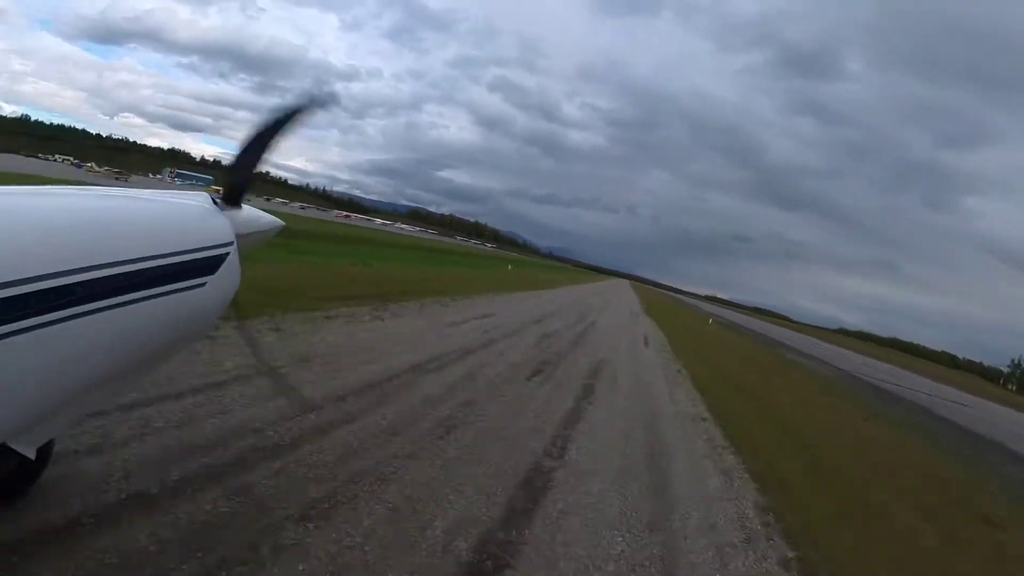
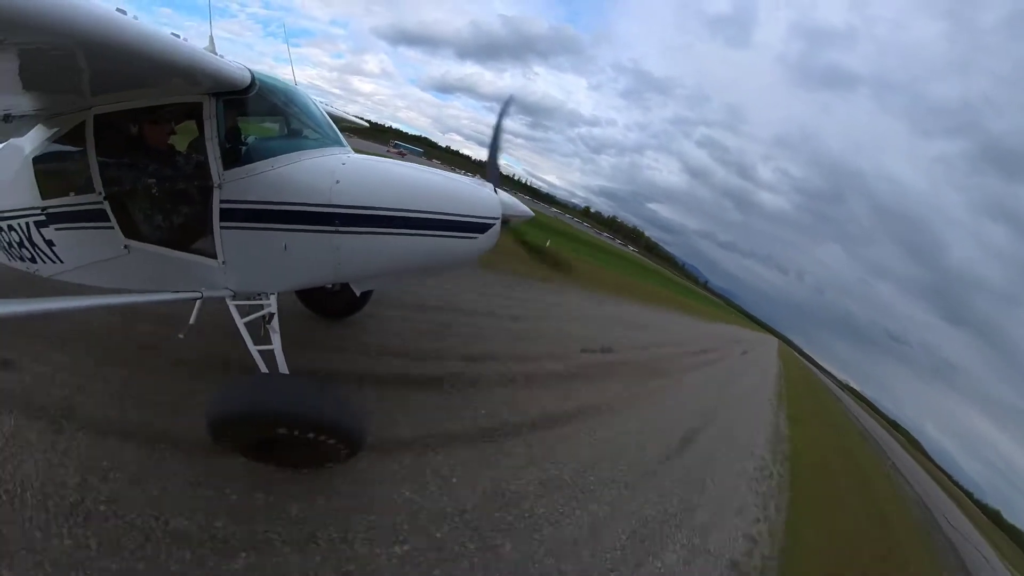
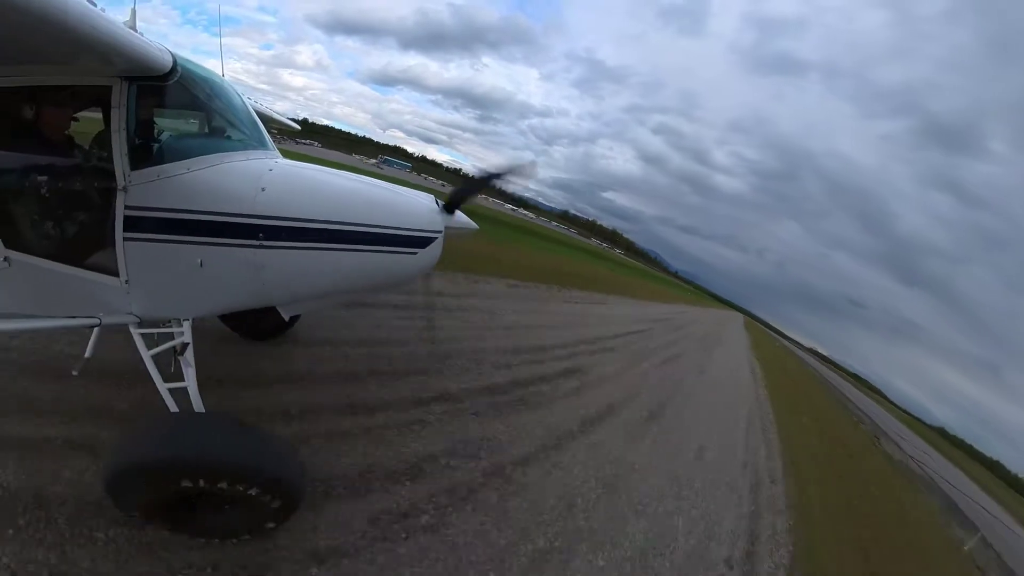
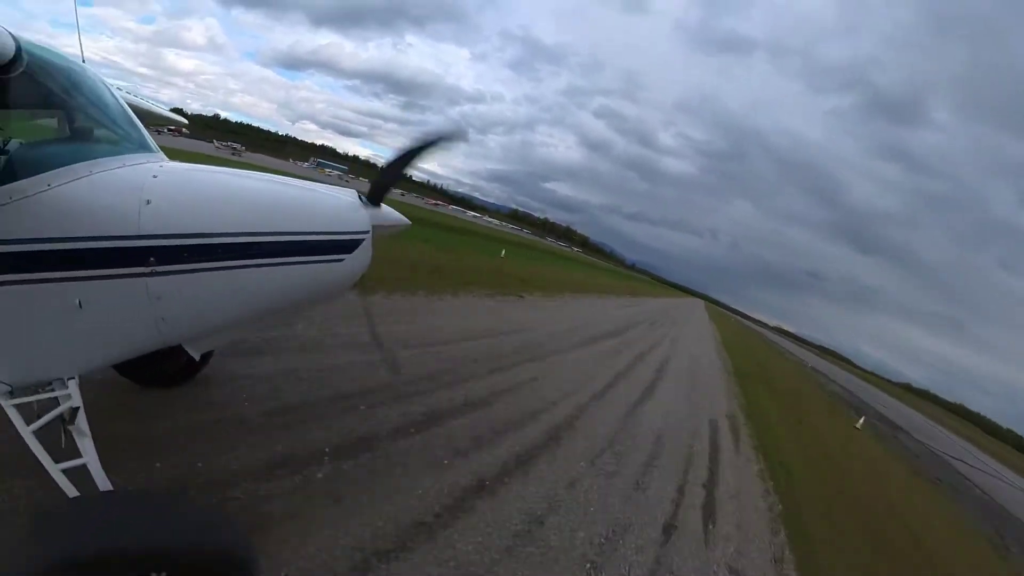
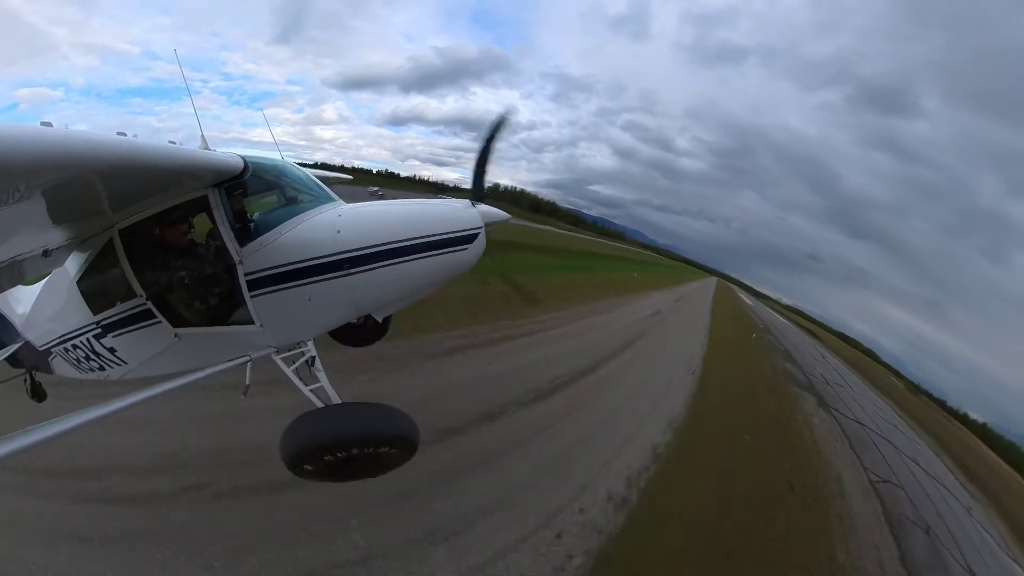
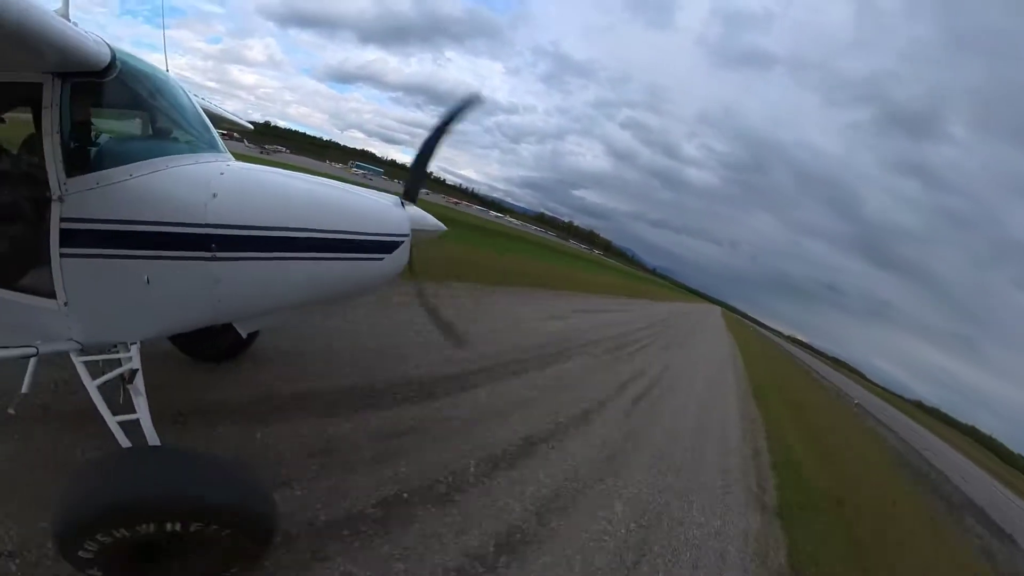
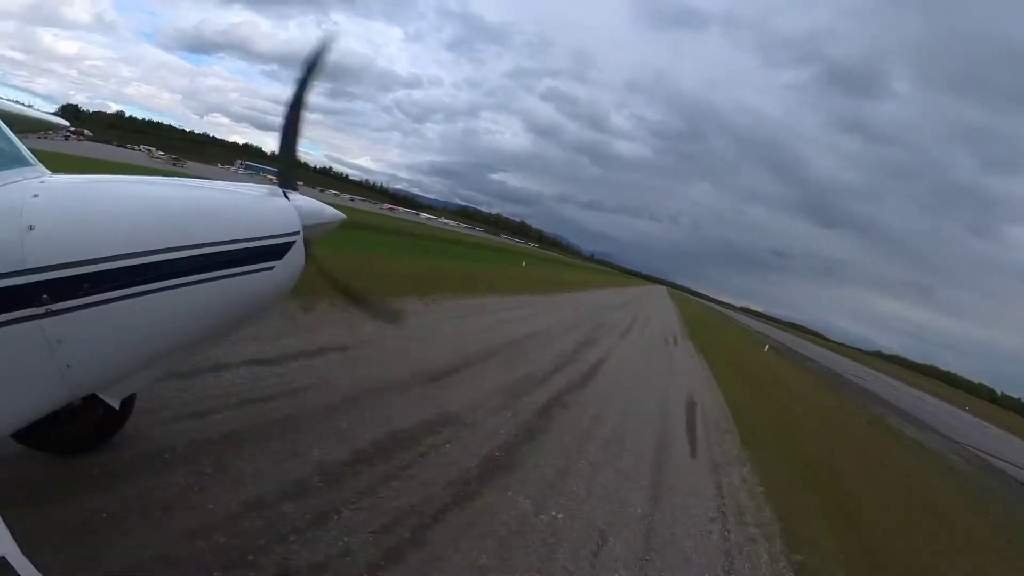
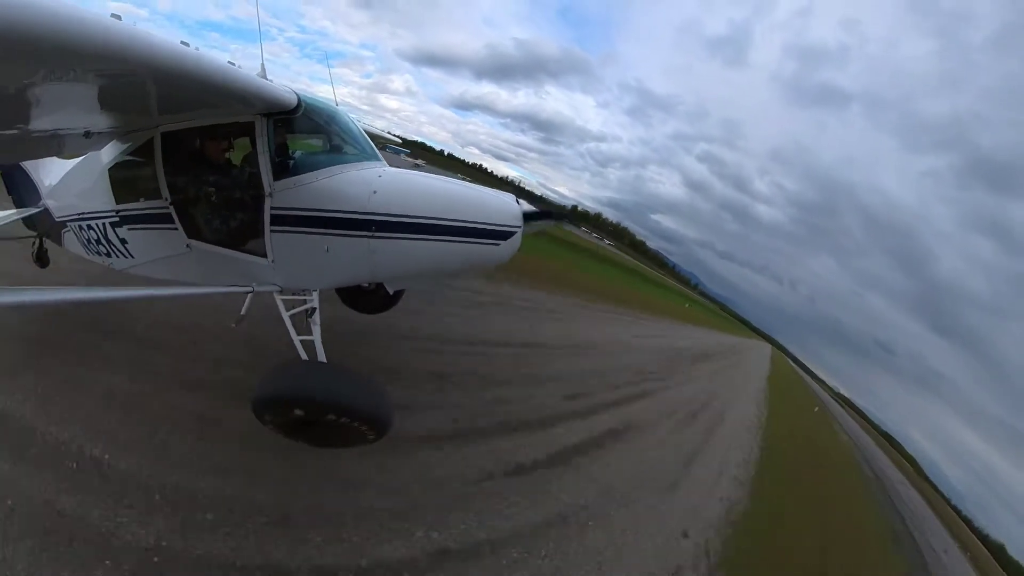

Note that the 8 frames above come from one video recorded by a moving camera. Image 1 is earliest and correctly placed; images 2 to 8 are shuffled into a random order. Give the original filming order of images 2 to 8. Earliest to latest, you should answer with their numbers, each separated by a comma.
7, 4, 6, 3, 2, 8, 5
